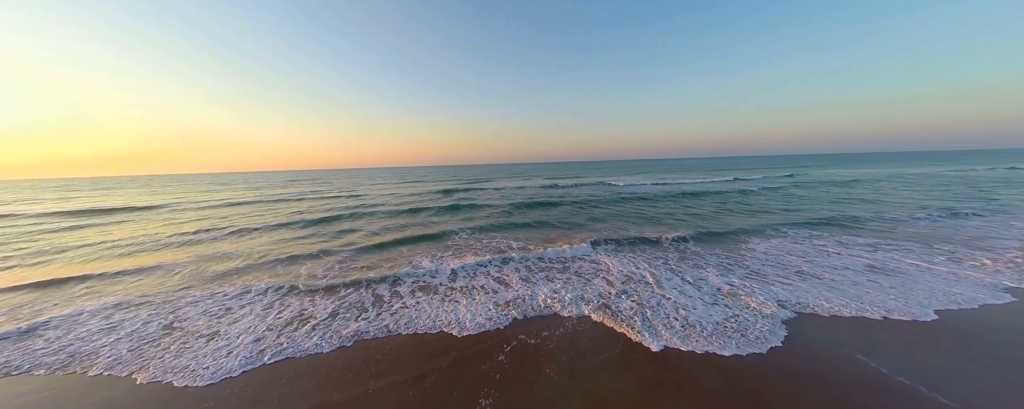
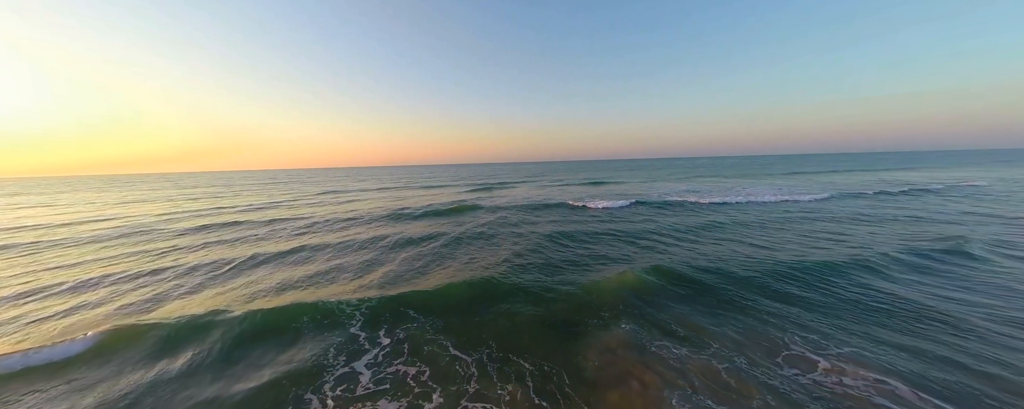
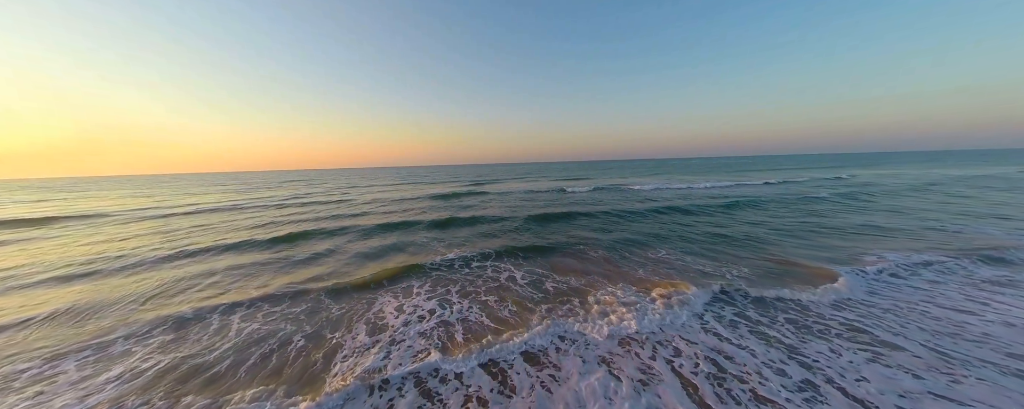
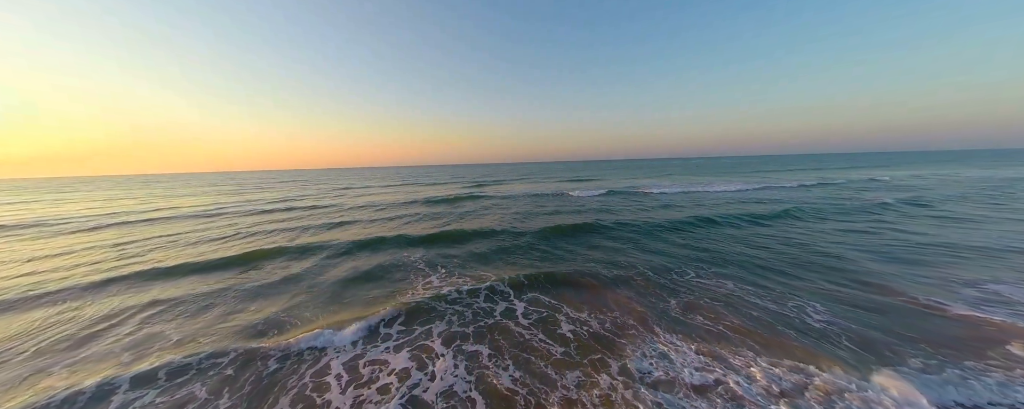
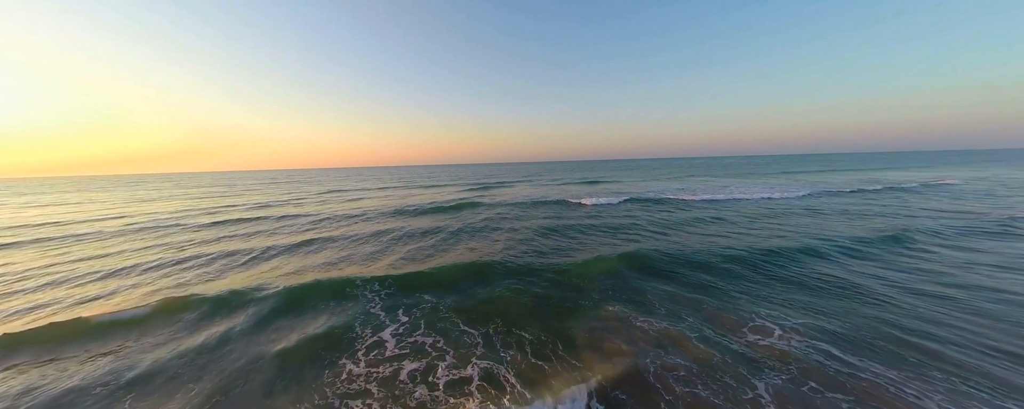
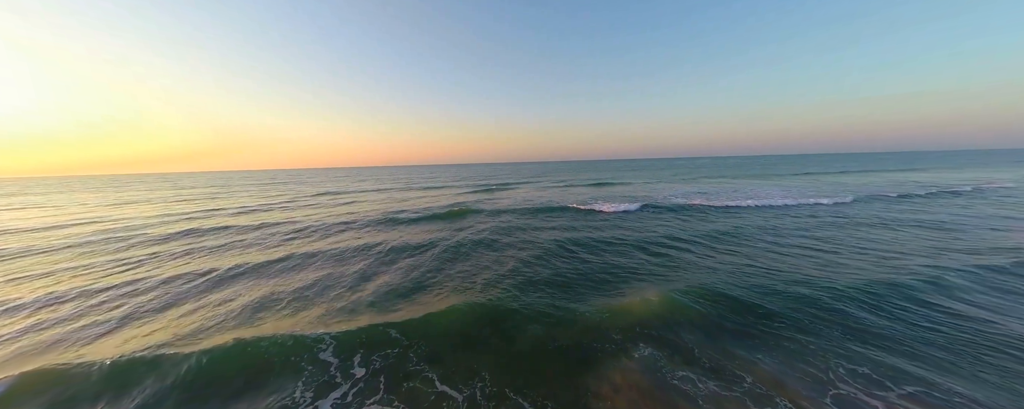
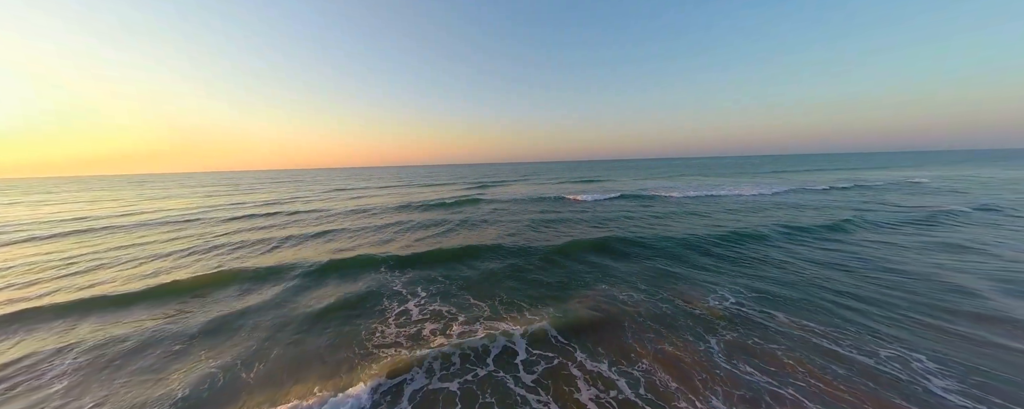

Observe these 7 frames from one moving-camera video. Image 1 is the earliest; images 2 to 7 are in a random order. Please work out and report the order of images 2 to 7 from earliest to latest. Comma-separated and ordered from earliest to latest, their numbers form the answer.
3, 4, 7, 5, 2, 6
